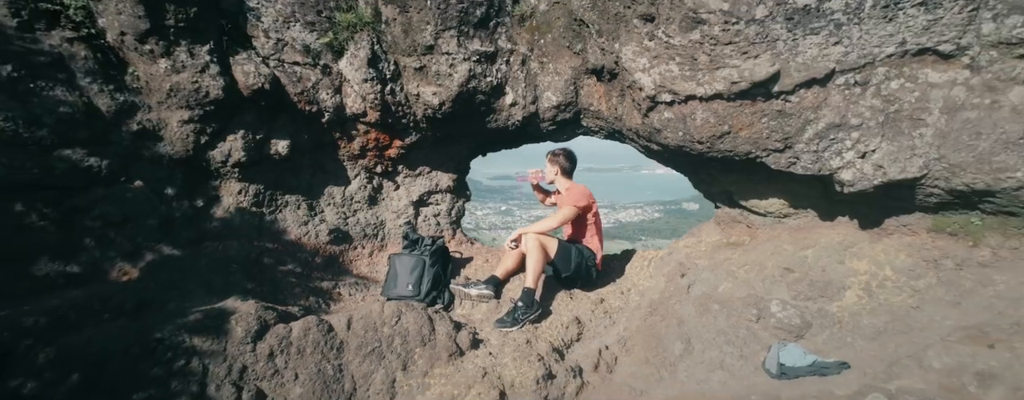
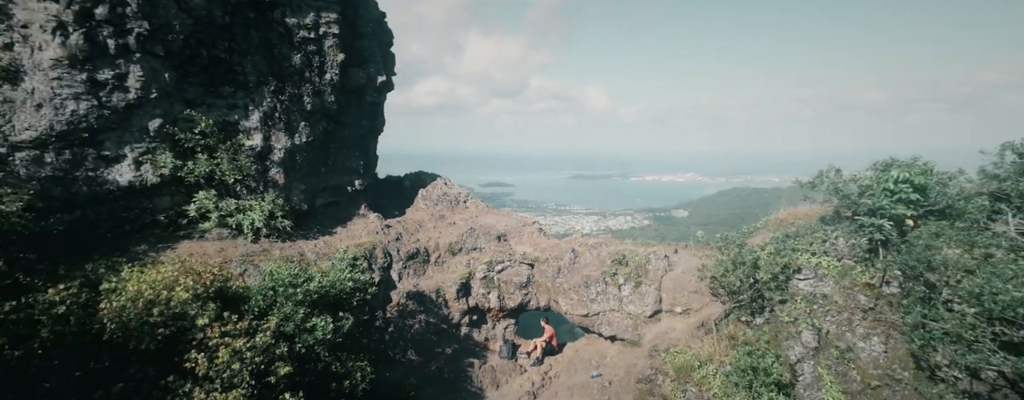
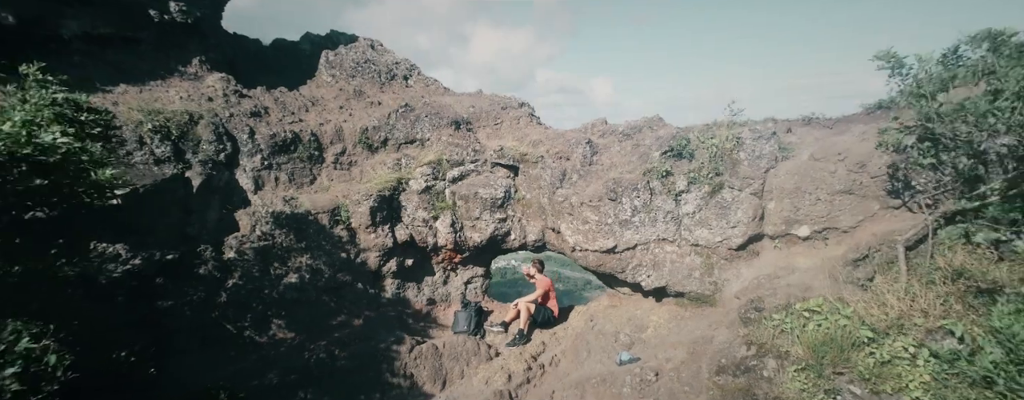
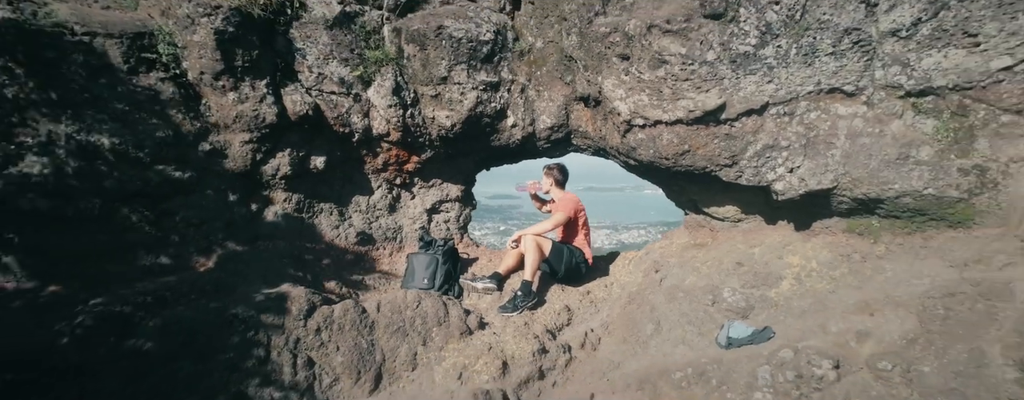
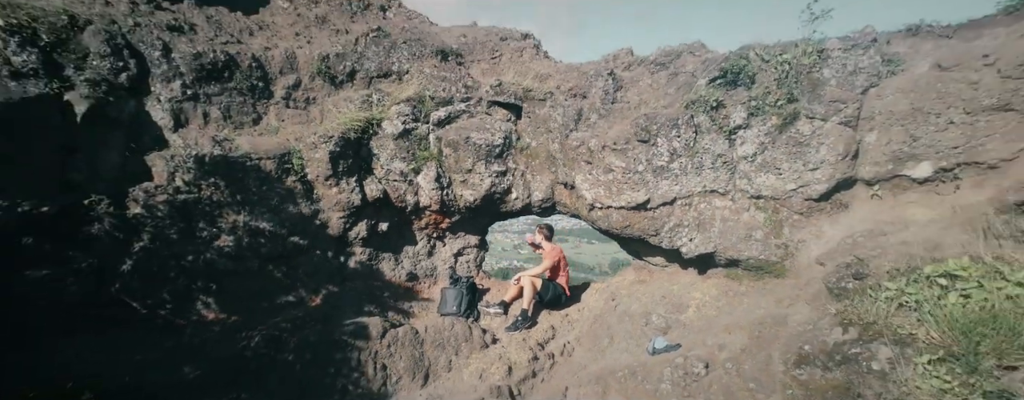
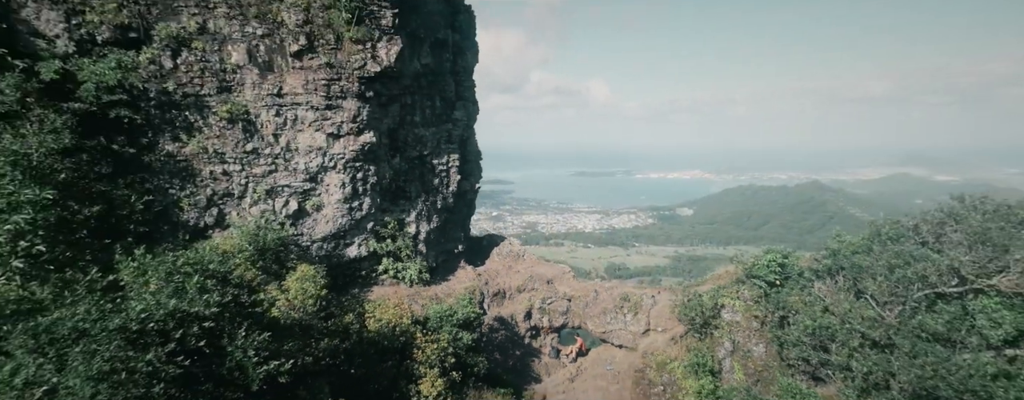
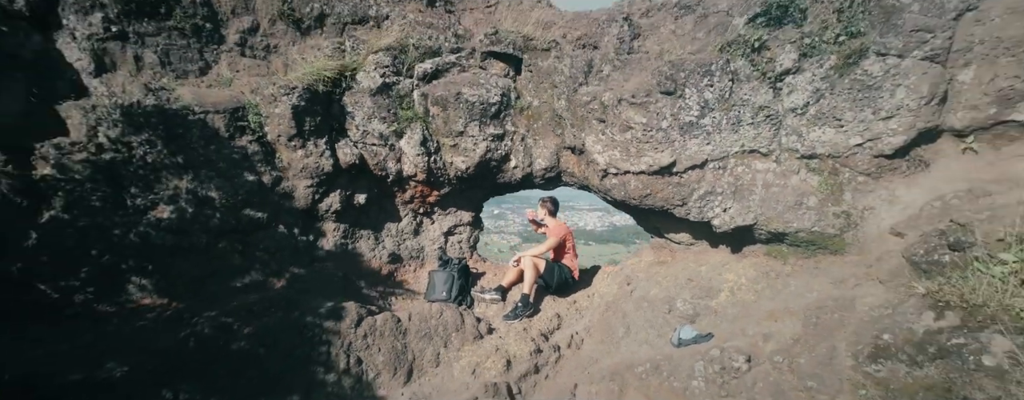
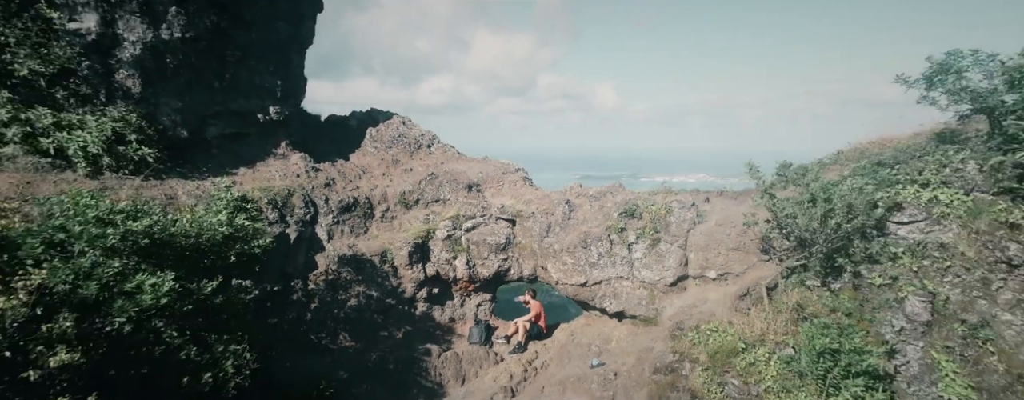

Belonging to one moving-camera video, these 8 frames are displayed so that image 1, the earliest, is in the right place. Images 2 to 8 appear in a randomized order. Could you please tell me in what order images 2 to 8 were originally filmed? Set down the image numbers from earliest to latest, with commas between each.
4, 7, 5, 3, 8, 2, 6
